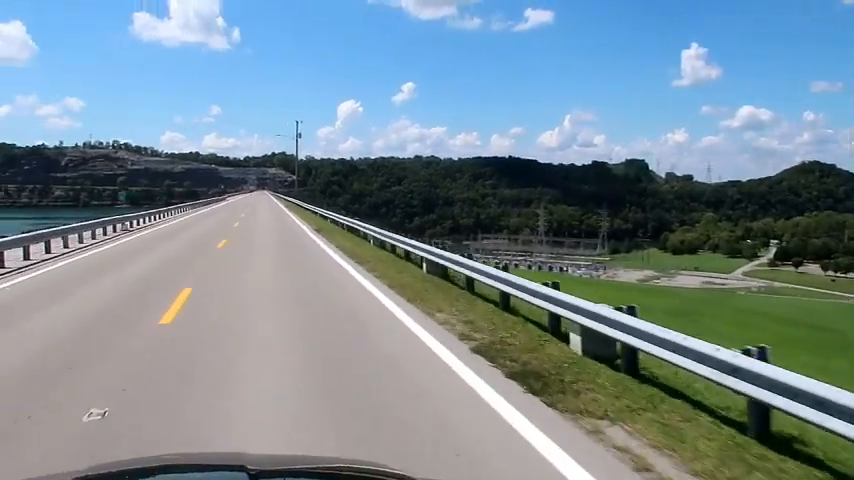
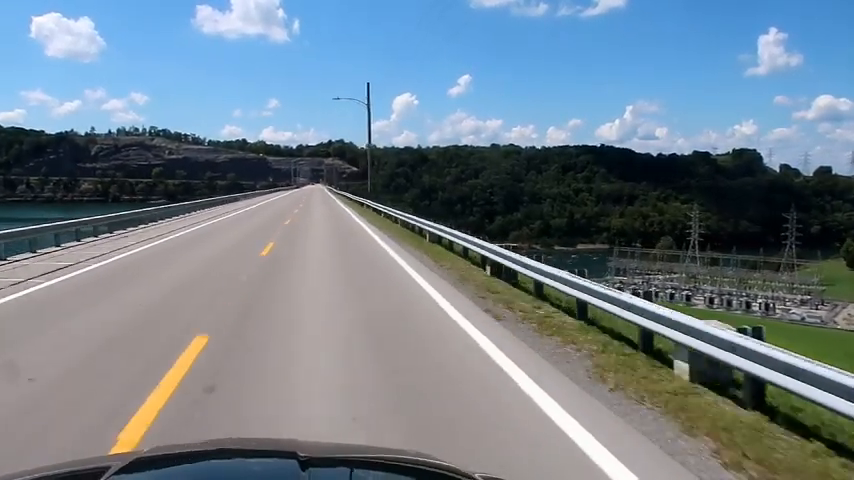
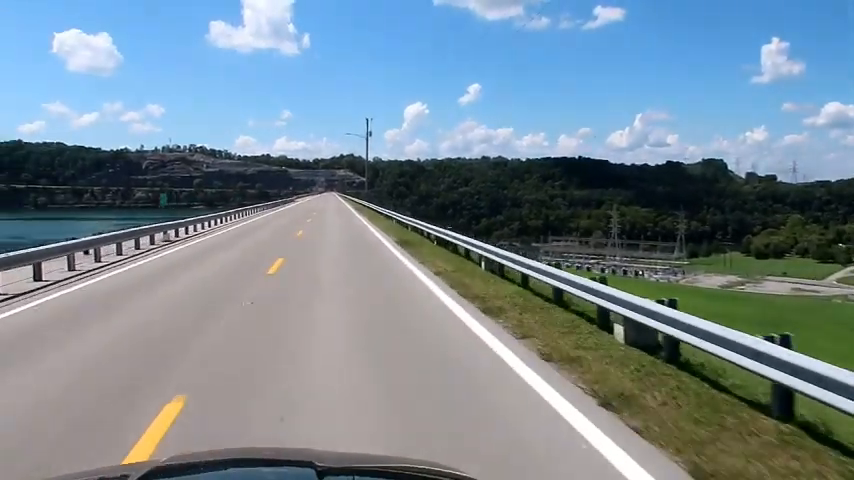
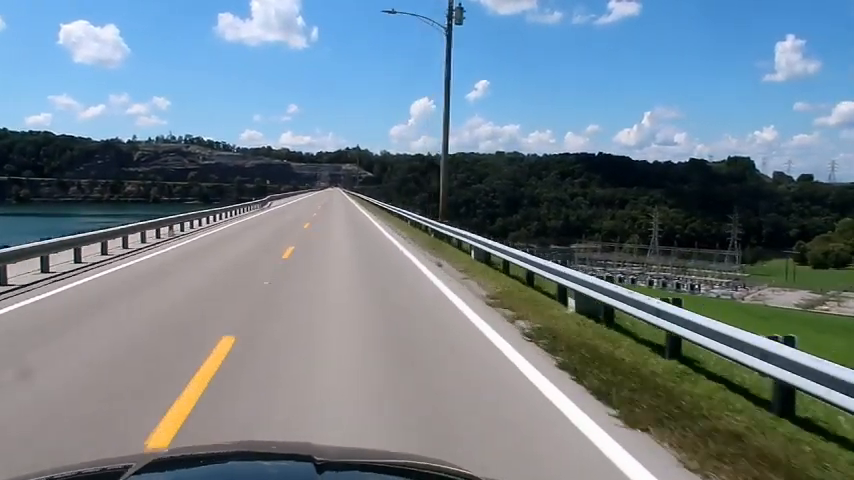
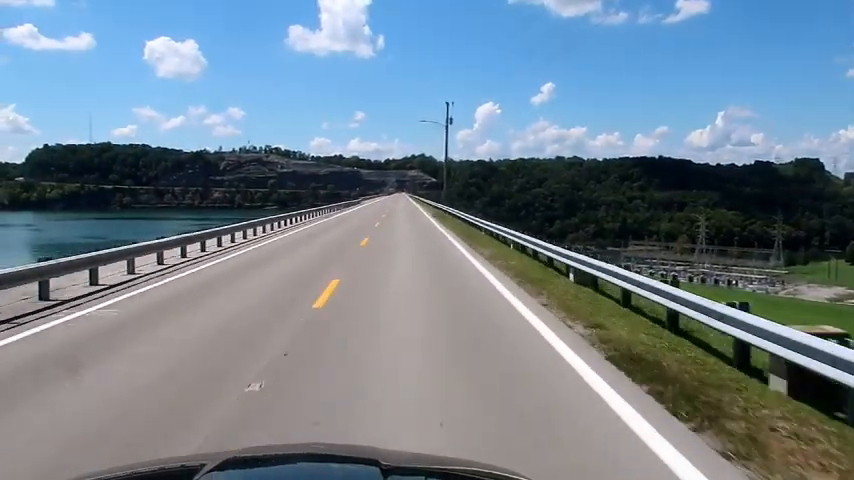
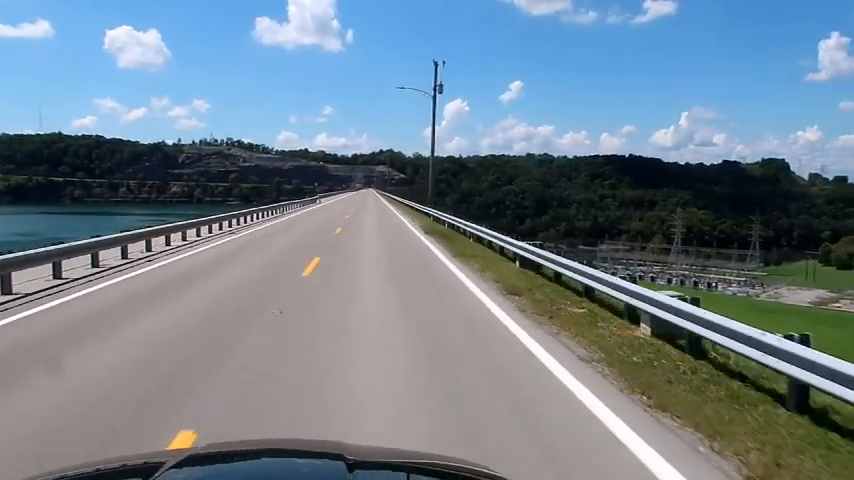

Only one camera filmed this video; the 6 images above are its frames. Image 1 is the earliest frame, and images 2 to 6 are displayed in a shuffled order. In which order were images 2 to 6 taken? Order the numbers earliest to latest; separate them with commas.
3, 5, 6, 4, 2
